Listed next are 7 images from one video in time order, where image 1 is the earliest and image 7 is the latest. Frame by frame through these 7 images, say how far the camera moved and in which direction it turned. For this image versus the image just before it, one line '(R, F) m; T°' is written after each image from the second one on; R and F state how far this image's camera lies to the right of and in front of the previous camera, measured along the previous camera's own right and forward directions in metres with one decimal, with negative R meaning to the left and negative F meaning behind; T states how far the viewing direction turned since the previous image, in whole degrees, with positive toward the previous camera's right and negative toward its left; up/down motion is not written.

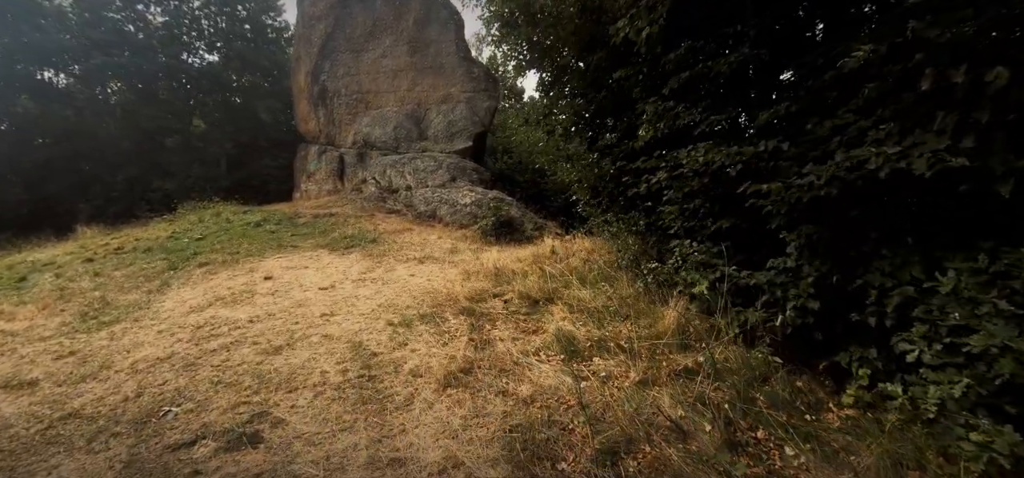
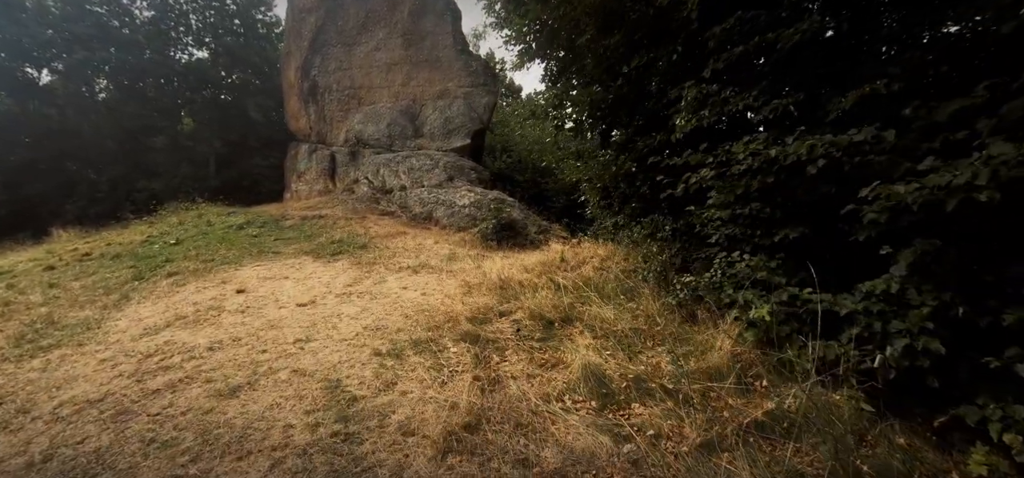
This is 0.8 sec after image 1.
(-0.1, +0.8) m; 0°
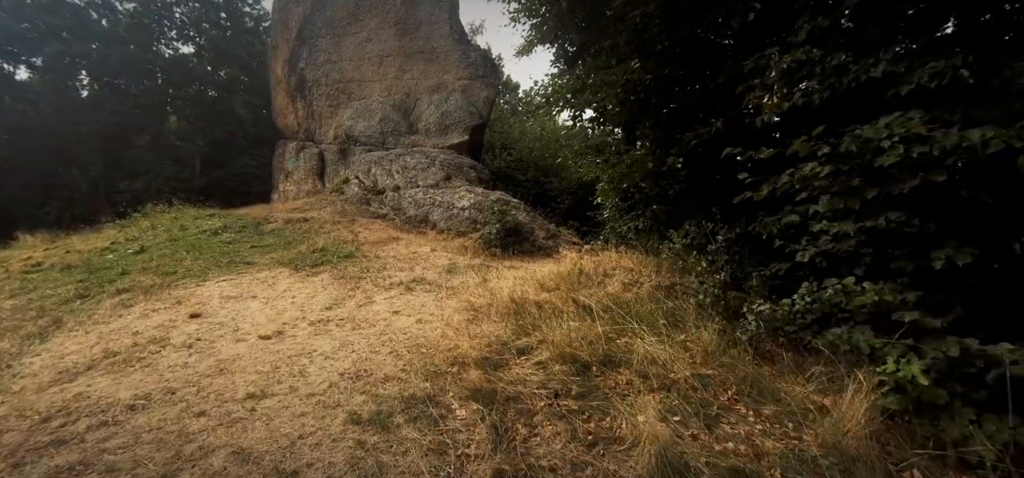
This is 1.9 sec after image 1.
(-0.2, +1.0) m; +1°
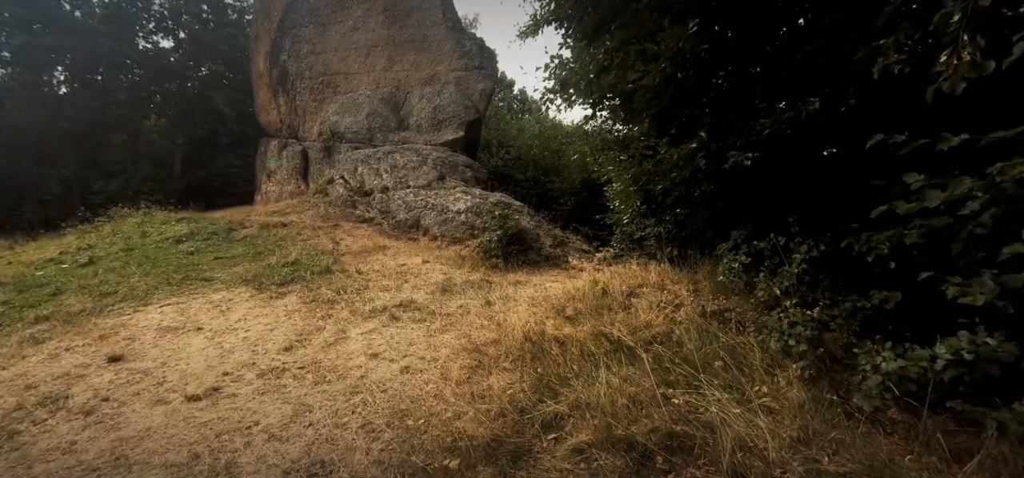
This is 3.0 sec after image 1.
(-0.1, +1.0) m; +1°
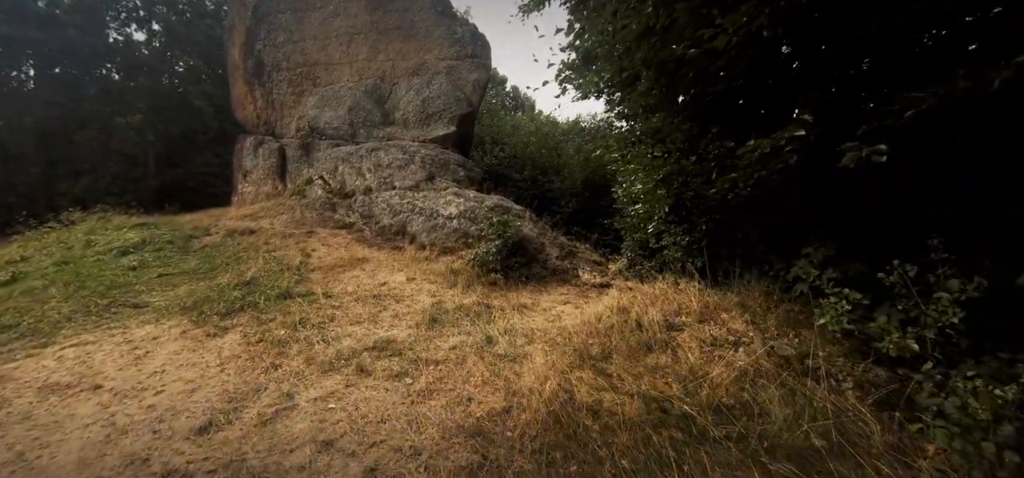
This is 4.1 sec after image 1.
(-0.1, +1.1) m; +1°
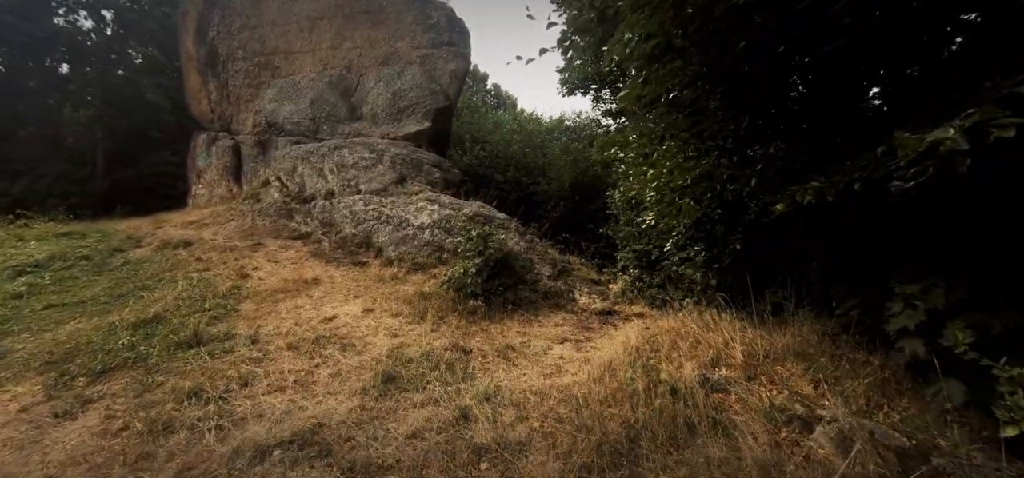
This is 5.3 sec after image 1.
(0.0, +1.1) m; +2°
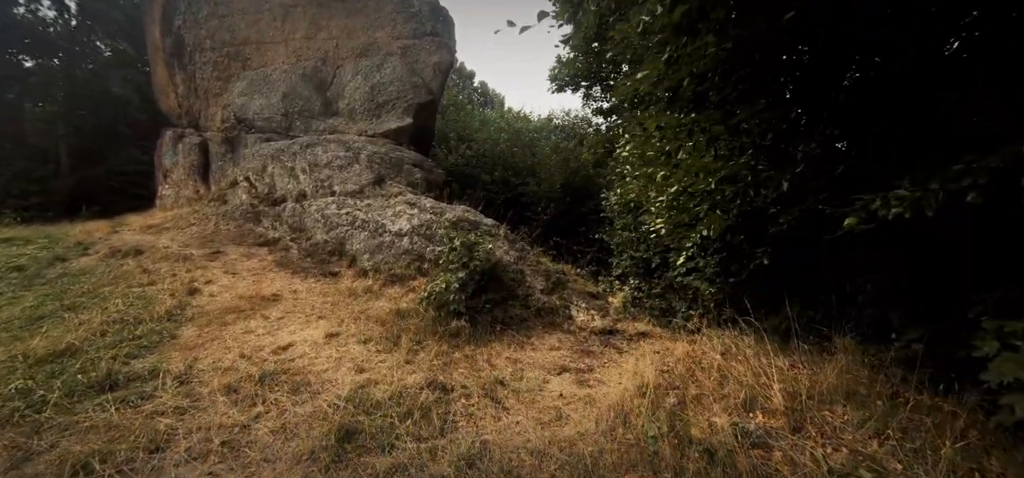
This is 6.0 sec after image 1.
(0.0, +0.6) m; +2°
